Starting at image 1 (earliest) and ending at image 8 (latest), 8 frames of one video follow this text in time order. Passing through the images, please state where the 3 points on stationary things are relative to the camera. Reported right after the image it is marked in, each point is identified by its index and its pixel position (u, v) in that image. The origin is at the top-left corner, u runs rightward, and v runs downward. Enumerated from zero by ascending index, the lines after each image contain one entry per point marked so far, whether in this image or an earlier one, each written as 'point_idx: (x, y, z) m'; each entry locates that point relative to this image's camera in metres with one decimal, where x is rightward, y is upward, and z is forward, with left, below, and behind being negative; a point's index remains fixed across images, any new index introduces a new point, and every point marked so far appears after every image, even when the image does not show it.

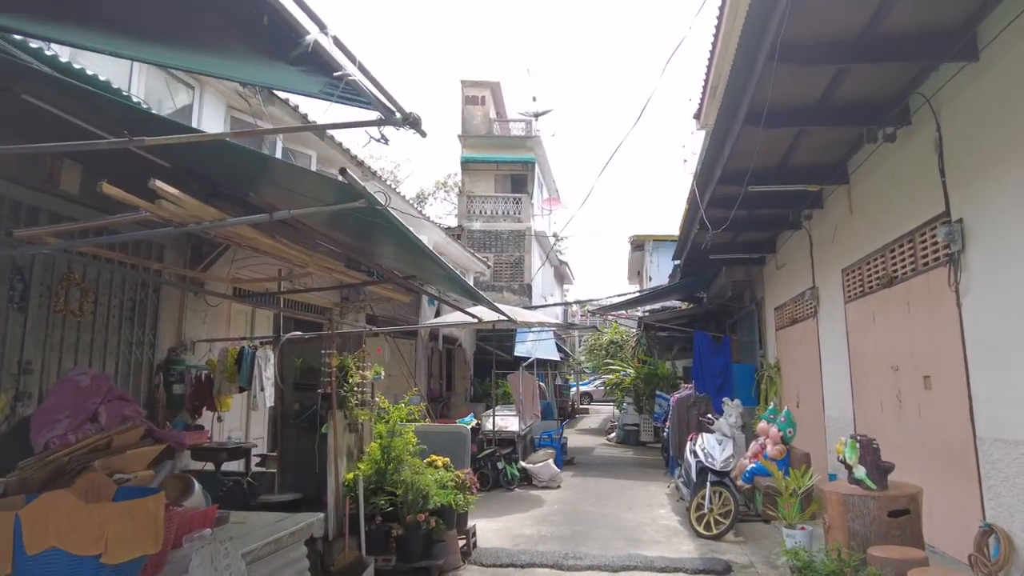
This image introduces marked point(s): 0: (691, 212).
0: (+2.4, +1.0, +8.1) m
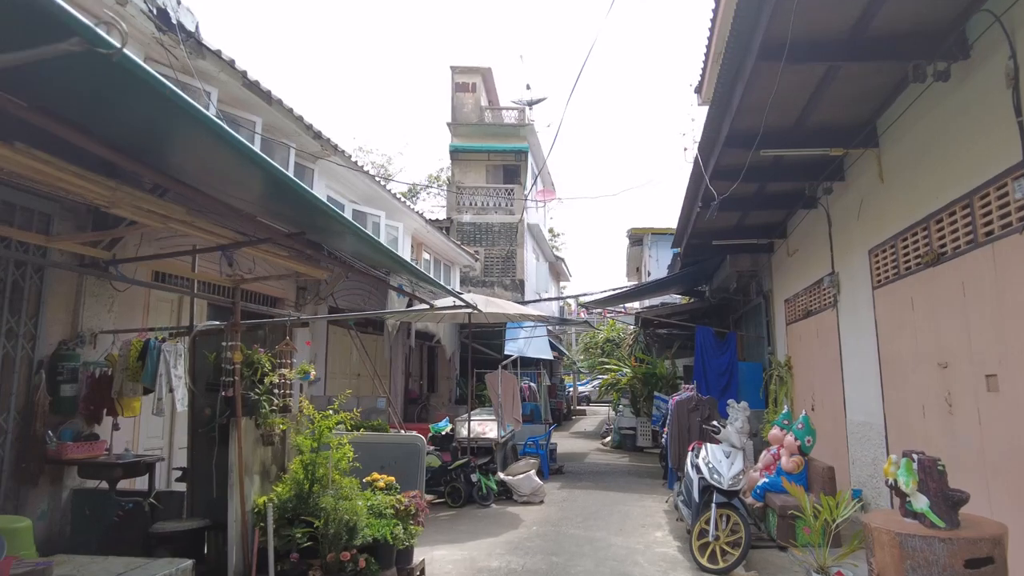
0: (+2.1, +1.2, +7.1) m
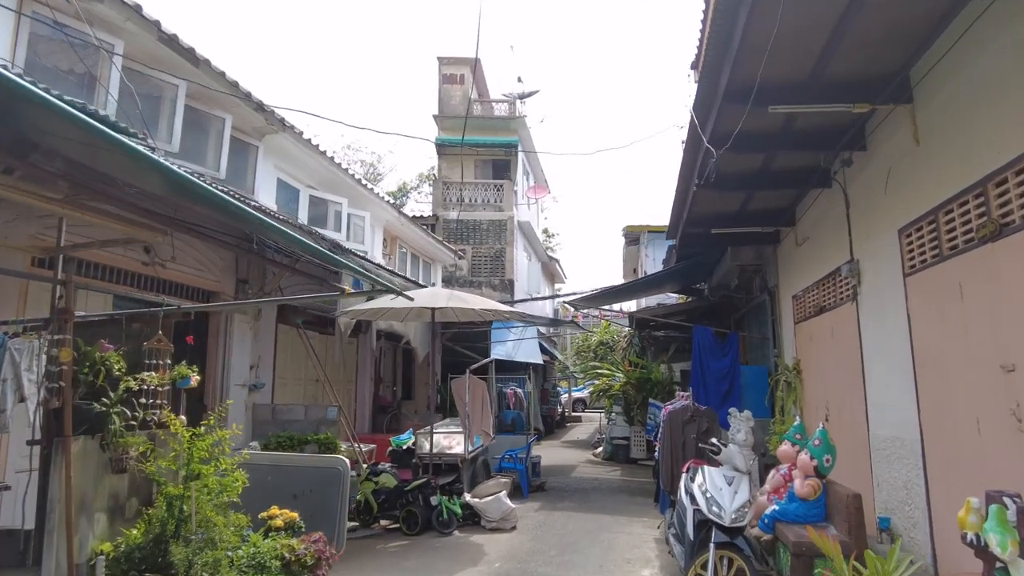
0: (+1.8, +1.3, +6.2) m
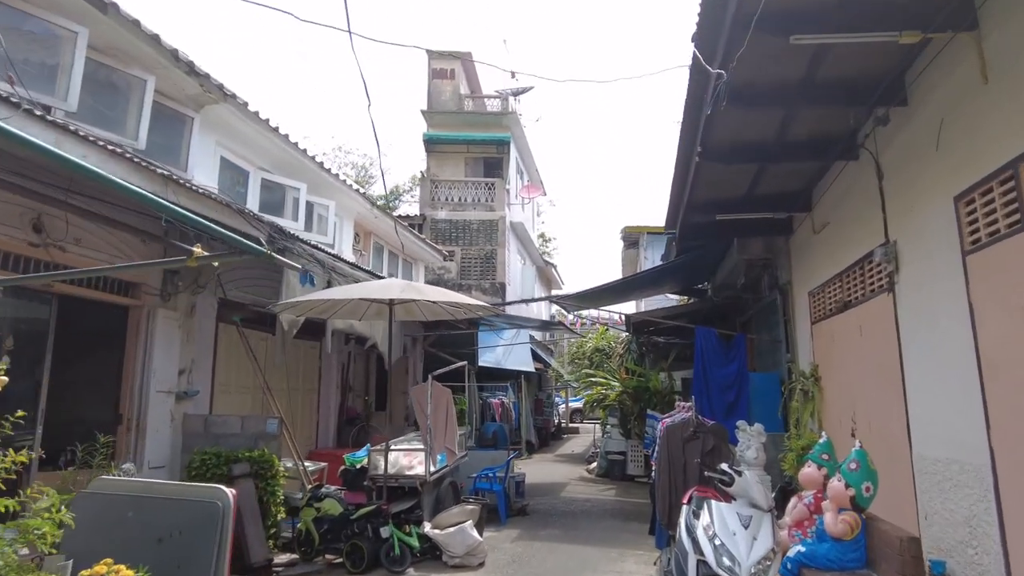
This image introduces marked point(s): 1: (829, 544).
0: (+1.5, +1.3, +5.2) m
1: (+1.9, -1.5, +3.6) m
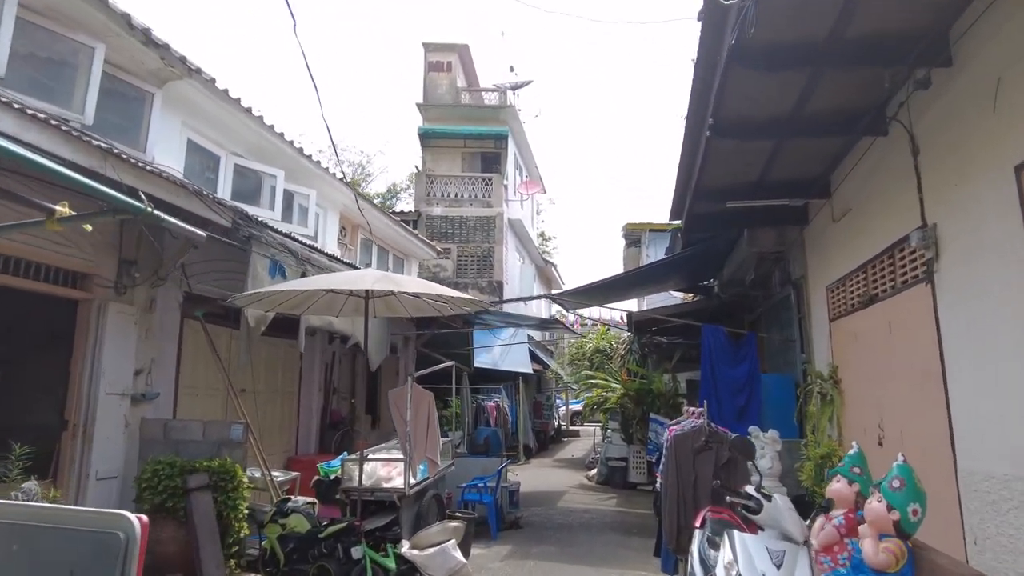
0: (+1.4, +1.4, +4.7) m
1: (+1.8, -1.4, +3.1) m
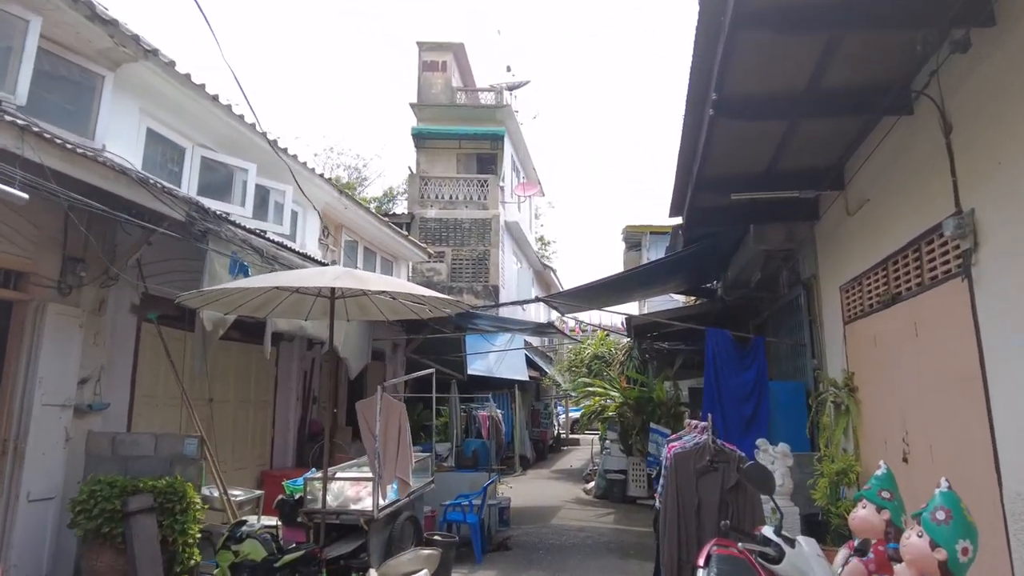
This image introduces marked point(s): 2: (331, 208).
0: (+1.3, +1.4, +4.2) m
1: (+1.6, -1.4, +2.5) m
2: (-2.6, +1.2, +9.0) m
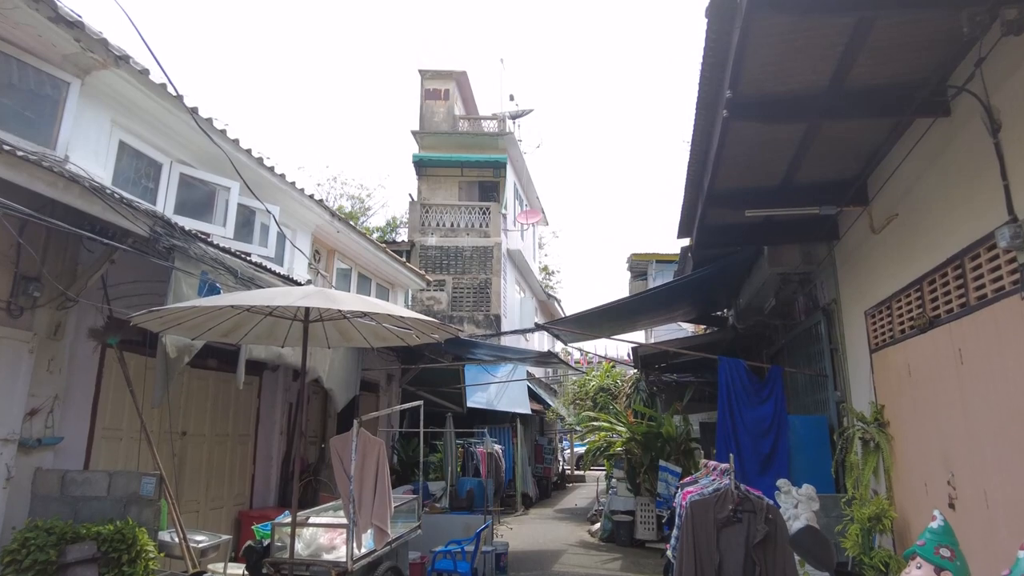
0: (+1.2, +1.3, +3.8) m
1: (+1.6, -1.4, +2.0) m
2: (-2.6, +0.8, +8.6) m
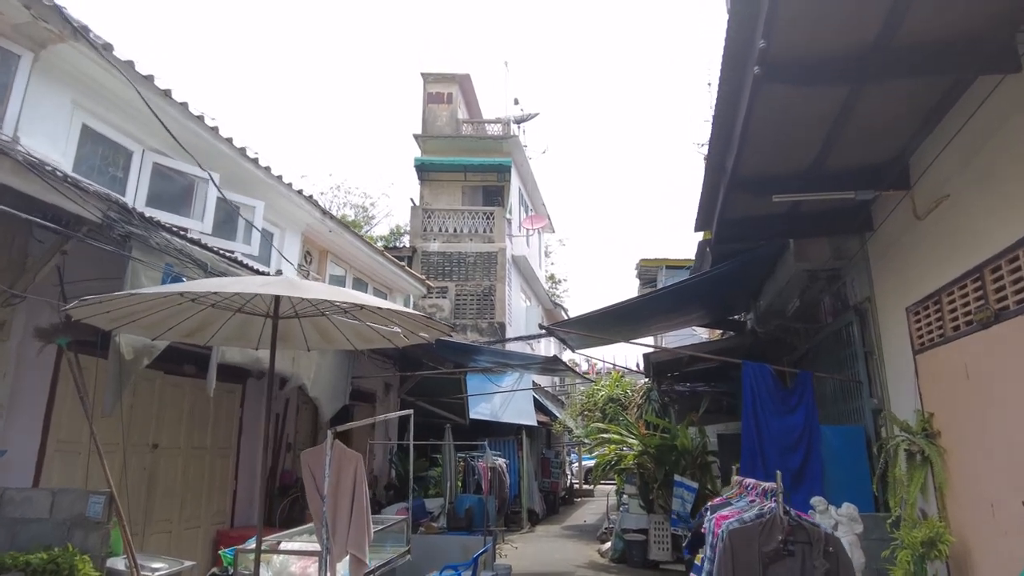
0: (+1.2, +1.4, +3.2) m
1: (+1.5, -1.3, +1.4) m
2: (-2.6, +0.7, +8.1) m
